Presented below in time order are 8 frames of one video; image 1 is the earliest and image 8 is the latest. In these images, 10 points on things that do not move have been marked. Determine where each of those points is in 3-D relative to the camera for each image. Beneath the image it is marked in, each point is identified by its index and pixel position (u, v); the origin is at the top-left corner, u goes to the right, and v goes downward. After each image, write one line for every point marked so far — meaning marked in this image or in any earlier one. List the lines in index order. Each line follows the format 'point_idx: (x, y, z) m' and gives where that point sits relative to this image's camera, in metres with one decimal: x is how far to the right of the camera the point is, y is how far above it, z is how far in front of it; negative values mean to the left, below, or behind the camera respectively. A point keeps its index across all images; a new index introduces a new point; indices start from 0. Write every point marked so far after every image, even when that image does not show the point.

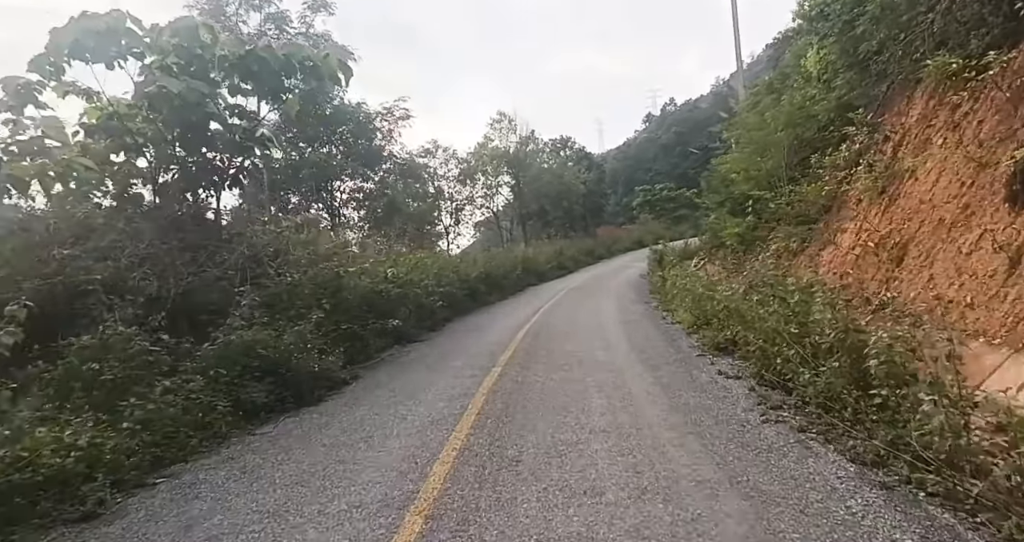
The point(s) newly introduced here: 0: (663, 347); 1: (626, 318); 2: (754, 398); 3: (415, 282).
0: (+2.7, -1.4, +9.7) m
1: (+3.0, -1.2, +14.1) m
2: (+2.7, -1.4, +6.1) m
3: (-2.5, -0.3, +14.3) m
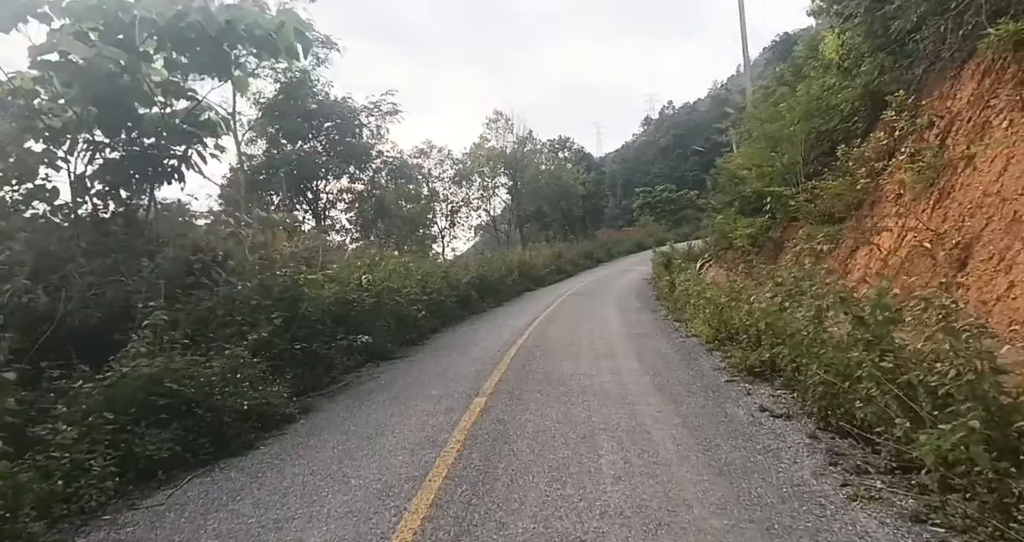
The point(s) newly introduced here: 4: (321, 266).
0: (+2.5, -1.5, +8.0) m
1: (+2.8, -1.4, +12.5) m
2: (+2.6, -1.5, +4.5) m
3: (-2.7, -0.5, +12.6) m
4: (-3.8, +0.1, +10.8) m
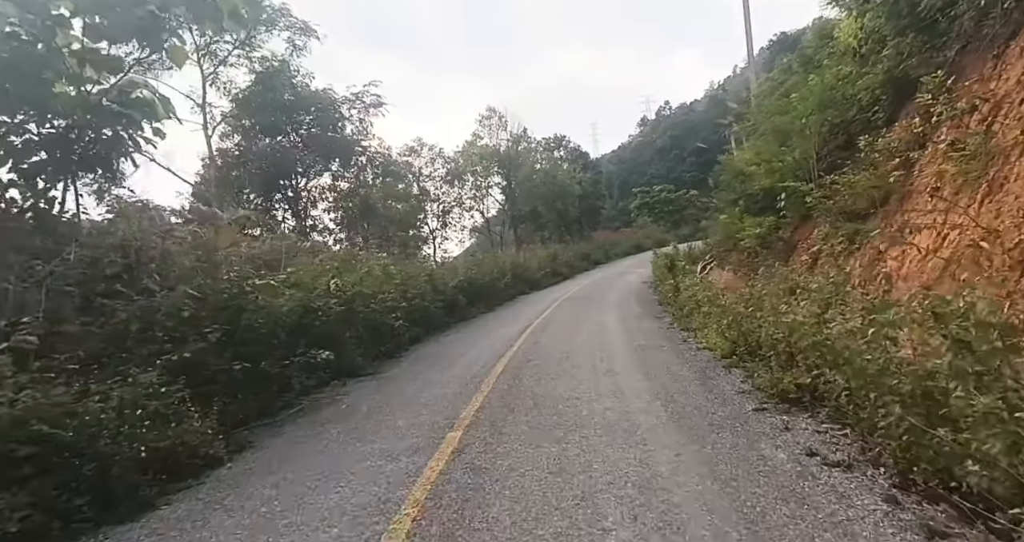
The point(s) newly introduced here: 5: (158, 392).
0: (+2.3, -1.5, +6.8) m
1: (+2.6, -1.4, +11.2) m
2: (+2.4, -1.6, +3.2) m
3: (-3.0, -0.5, +11.3) m
4: (-4.1, 0.0, +9.5) m
5: (-3.4, -1.2, +5.2) m
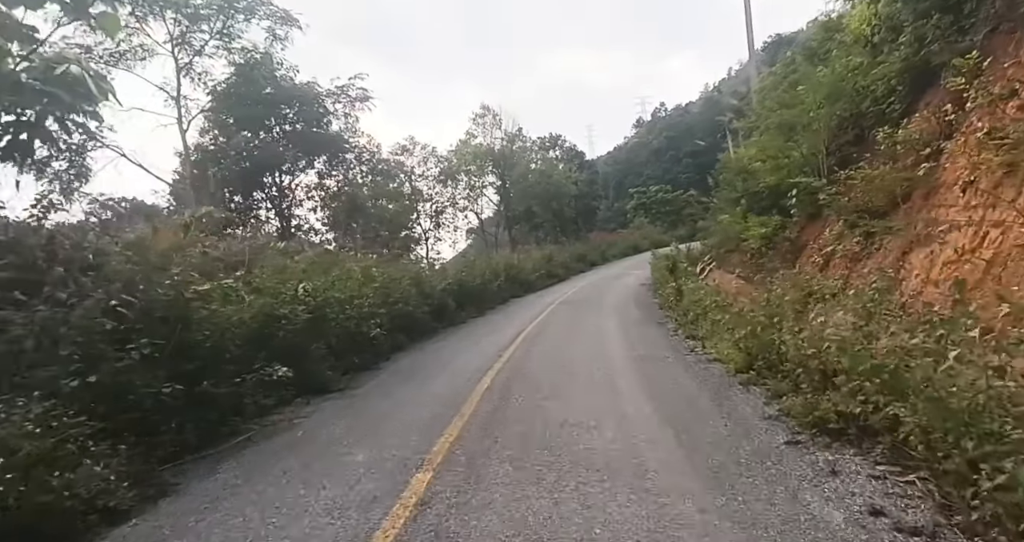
0: (+2.2, -1.6, +5.7) m
1: (+2.4, -1.5, +10.2) m
2: (+2.3, -1.6, +2.2) m
3: (-3.2, -0.6, +10.3) m
4: (-4.2, 0.0, +8.5) m
5: (-3.5, -1.2, +4.1) m
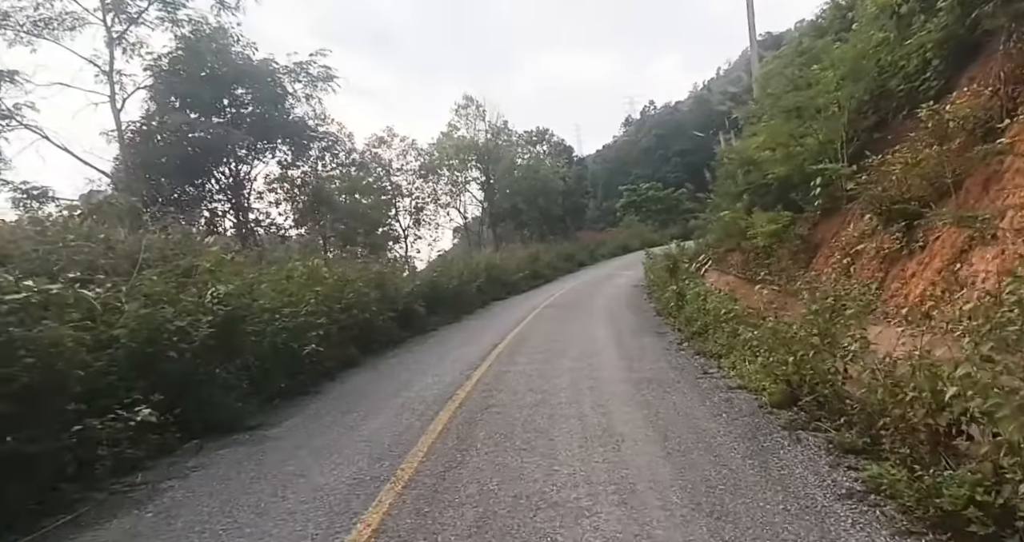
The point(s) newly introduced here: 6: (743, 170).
0: (+1.8, -1.6, +3.9) m
1: (+2.0, -1.5, +8.3) m
2: (+2.0, -1.6, +0.3) m
3: (-3.6, -0.6, +8.3) m
4: (-4.6, 0.0, +6.4) m
5: (-3.8, -1.2, +2.1) m
6: (+8.2, +3.6, +19.4) m
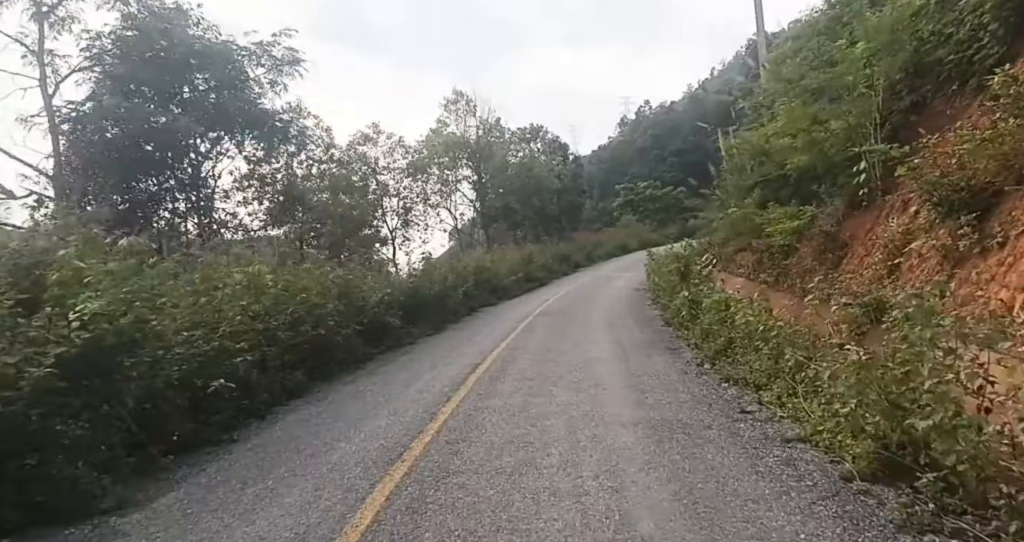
0: (+1.6, -1.6, +2.0) m
1: (+1.7, -1.6, +6.4) m
2: (+1.8, -1.7, -1.5) m
3: (-3.9, -0.7, +6.4) m
4: (-4.9, -0.2, +4.5) m
5: (-4.1, -1.3, +0.2) m
6: (+7.9, +3.5, +17.6) m
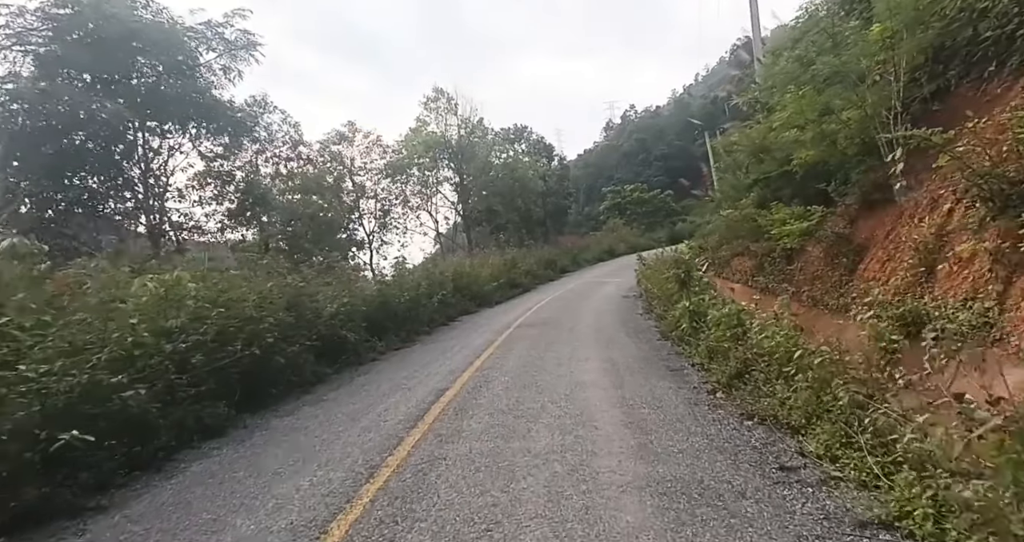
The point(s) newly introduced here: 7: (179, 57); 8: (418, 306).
0: (+1.4, -1.7, +0.5) m
1: (+1.4, -1.6, +5.0) m
2: (+1.7, -1.7, -3.0) m
3: (-4.2, -0.8, +4.8) m
4: (-5.2, -0.2, +2.9) m
5: (-4.2, -1.3, -1.4) m
6: (+7.3, +3.4, +16.3) m
7: (-9.6, +6.3, +16.2) m
8: (-2.7, -1.0, +16.1) m
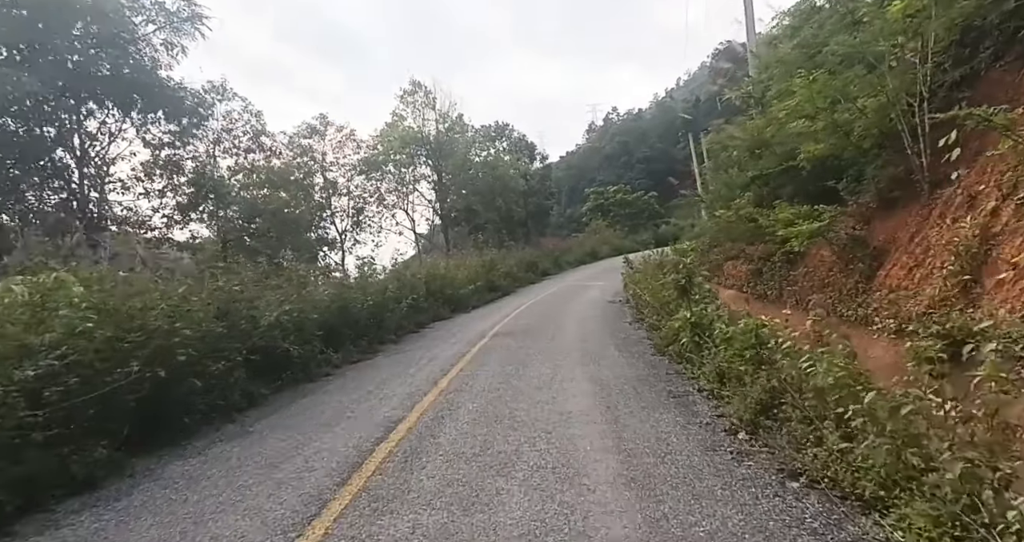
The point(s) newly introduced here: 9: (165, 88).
0: (+1.3, -1.7, -0.9) m
1: (+1.1, -1.7, +3.5) m
2: (+1.7, -1.7, -4.4) m
3: (-4.4, -0.8, +3.2) m
4: (-5.4, -0.2, +1.3) m
5: (-4.3, -1.3, -3.0) m
6: (+6.6, +3.2, +15.1) m
7: (-10.2, +6.3, +14.4) m
8: (-3.3, -1.1, +14.5) m
9: (-10.3, +5.4, +16.0) m
